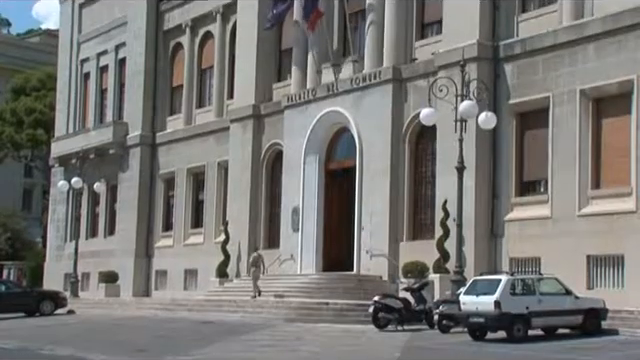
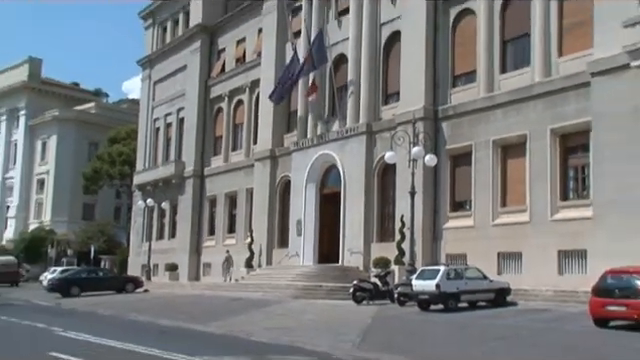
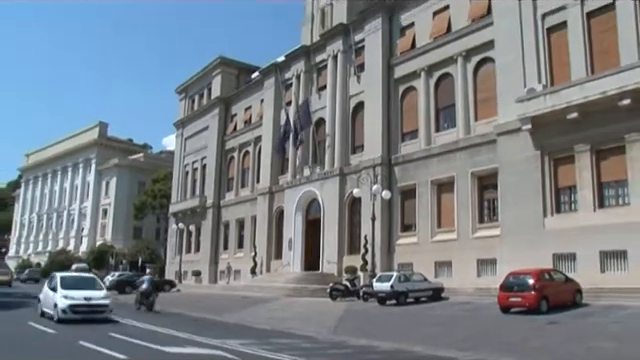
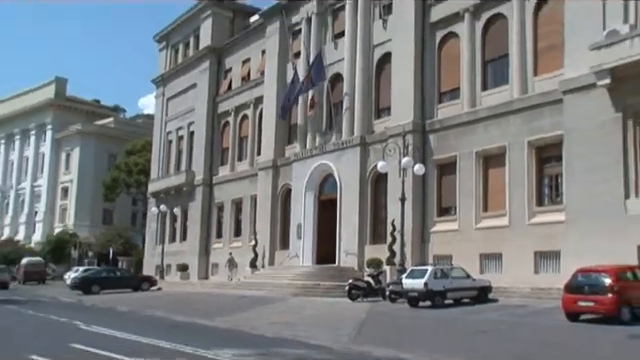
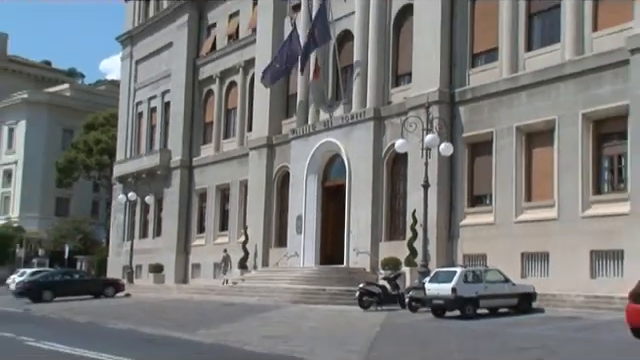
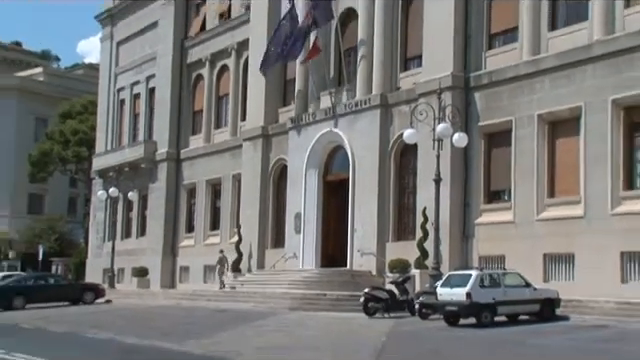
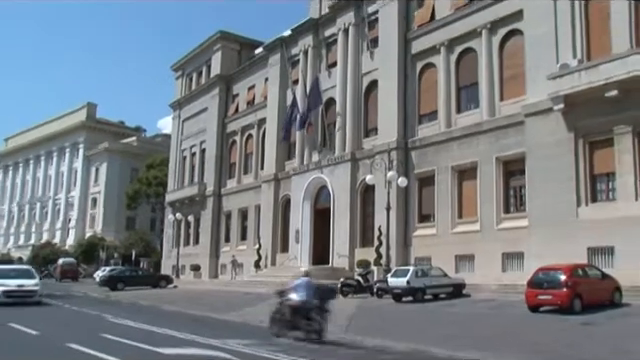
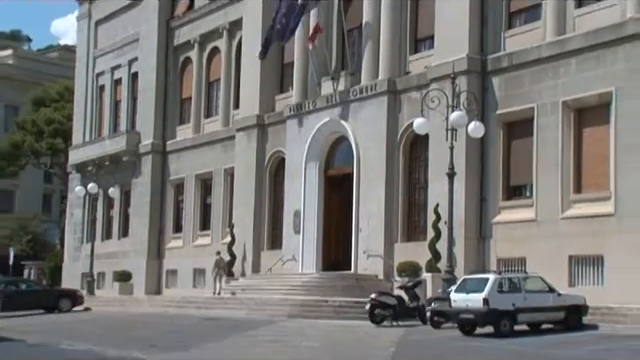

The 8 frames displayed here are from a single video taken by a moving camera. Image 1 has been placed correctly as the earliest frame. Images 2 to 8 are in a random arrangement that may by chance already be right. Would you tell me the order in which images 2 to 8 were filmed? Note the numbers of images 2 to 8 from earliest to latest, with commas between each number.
8, 6, 5, 2, 4, 7, 3
